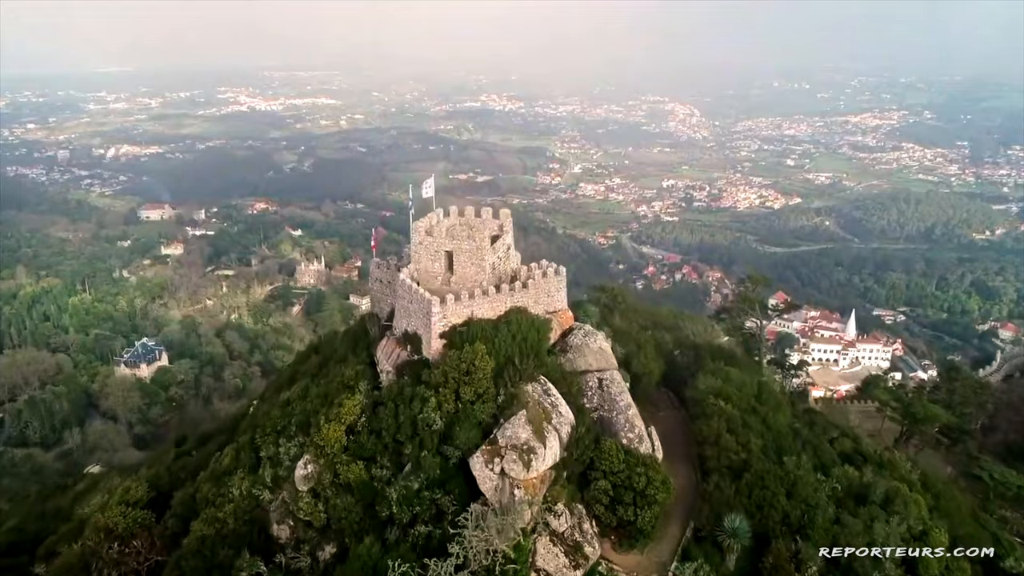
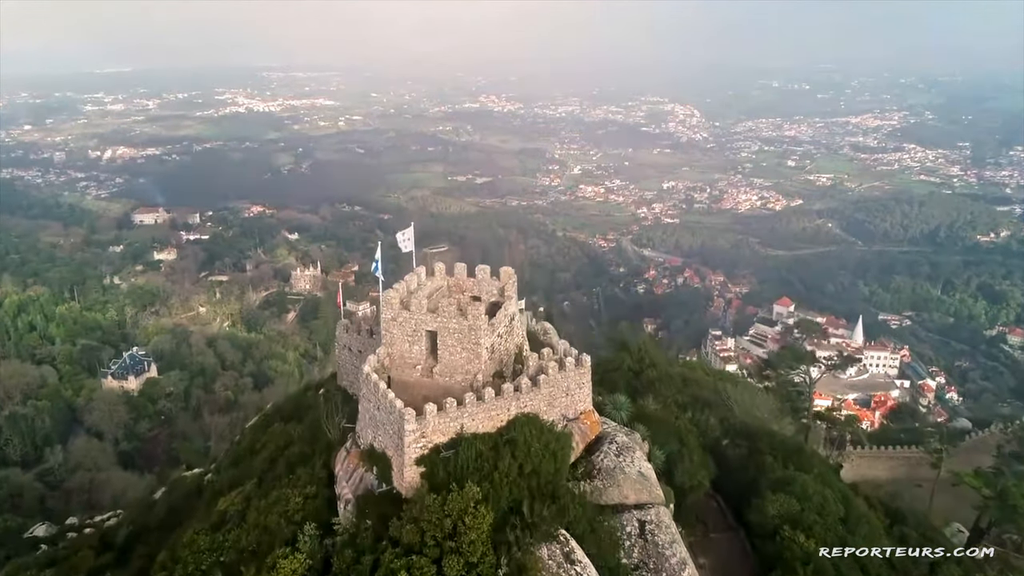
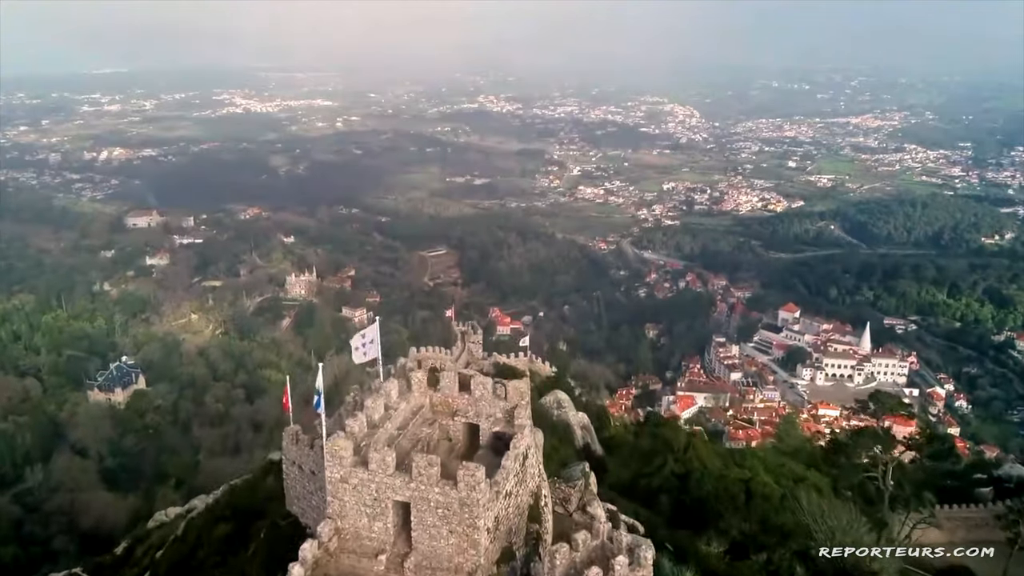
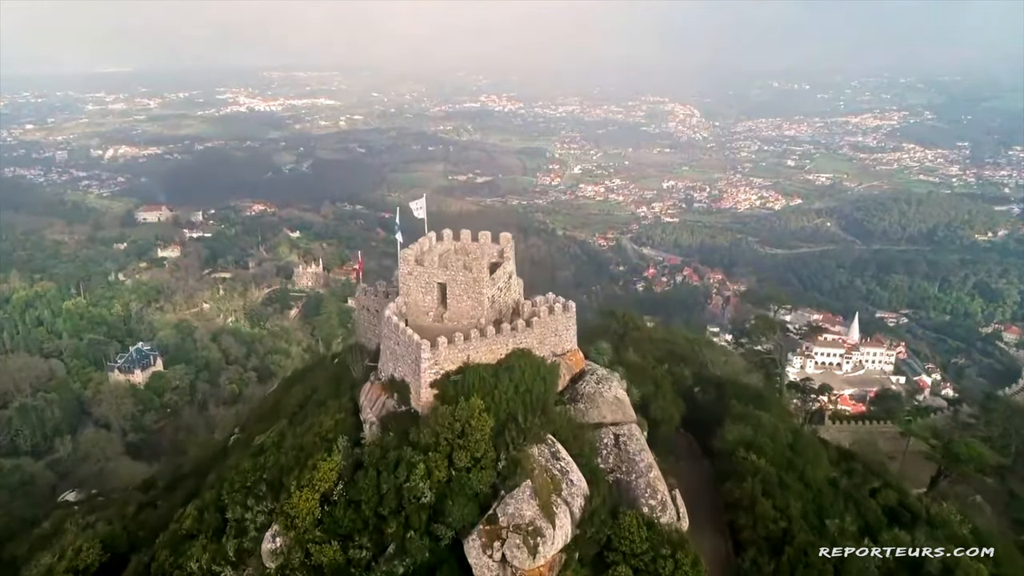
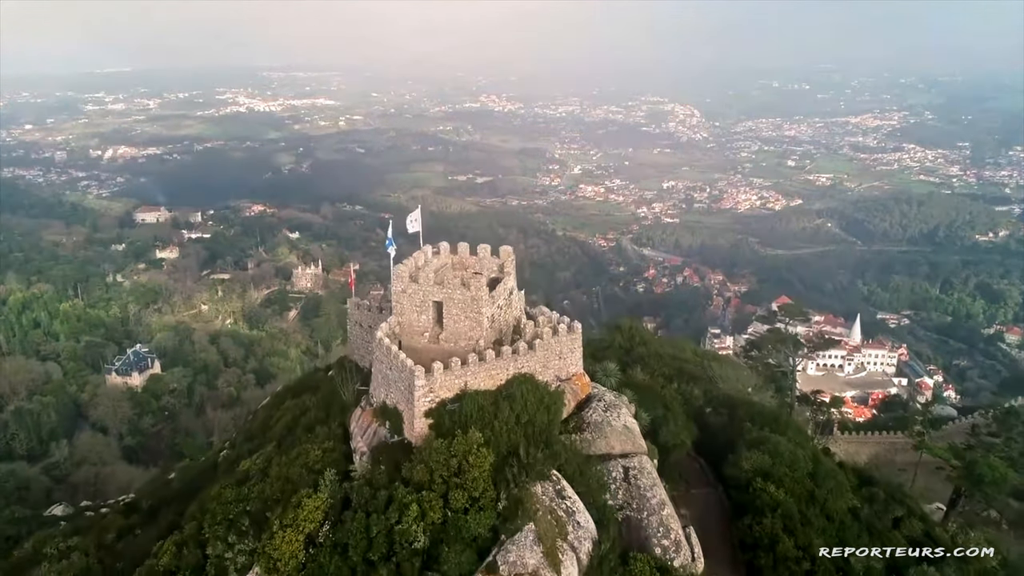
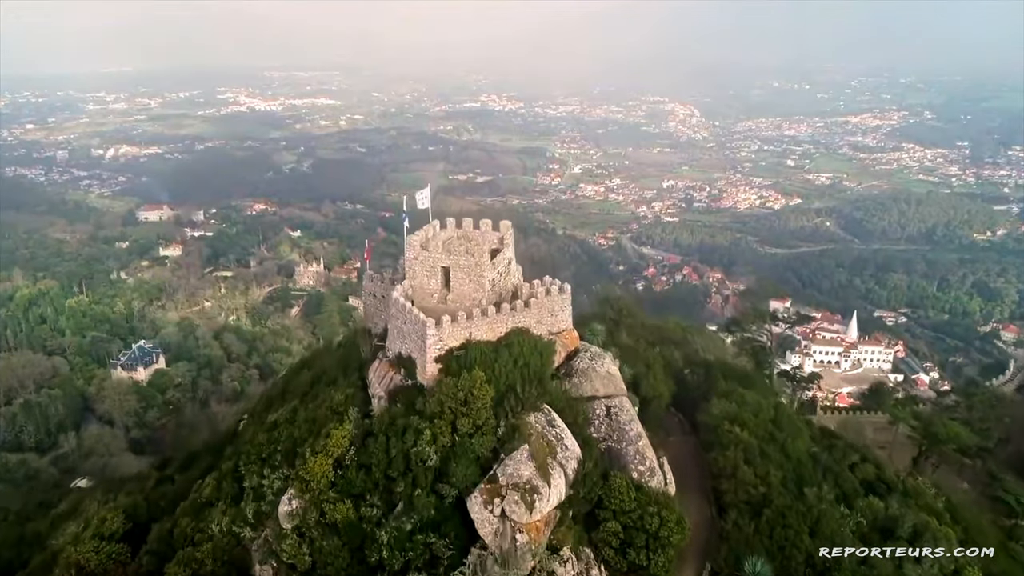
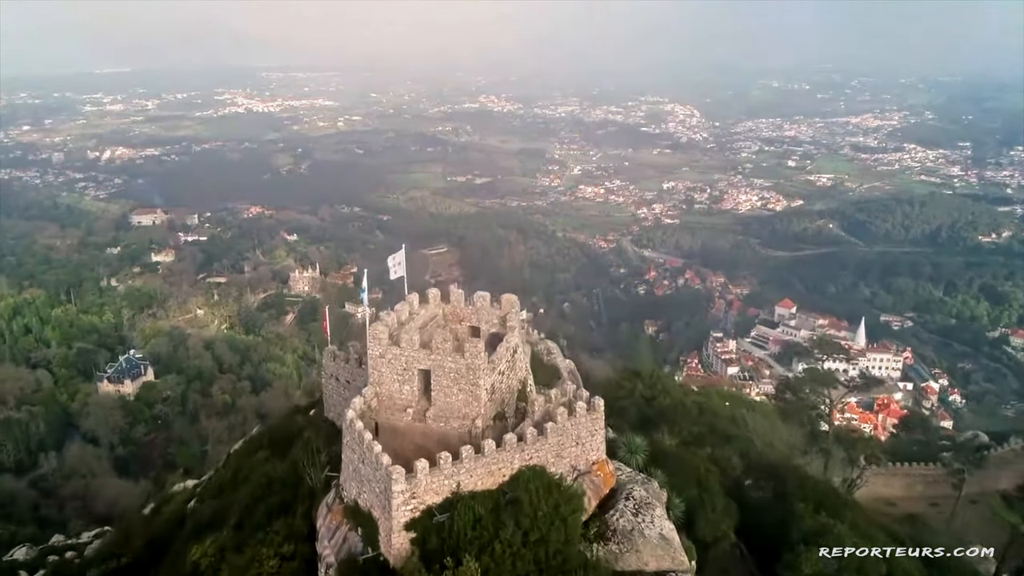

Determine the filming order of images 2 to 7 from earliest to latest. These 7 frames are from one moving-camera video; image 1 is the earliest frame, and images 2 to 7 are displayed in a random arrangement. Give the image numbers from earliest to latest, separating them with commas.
6, 4, 5, 2, 7, 3
